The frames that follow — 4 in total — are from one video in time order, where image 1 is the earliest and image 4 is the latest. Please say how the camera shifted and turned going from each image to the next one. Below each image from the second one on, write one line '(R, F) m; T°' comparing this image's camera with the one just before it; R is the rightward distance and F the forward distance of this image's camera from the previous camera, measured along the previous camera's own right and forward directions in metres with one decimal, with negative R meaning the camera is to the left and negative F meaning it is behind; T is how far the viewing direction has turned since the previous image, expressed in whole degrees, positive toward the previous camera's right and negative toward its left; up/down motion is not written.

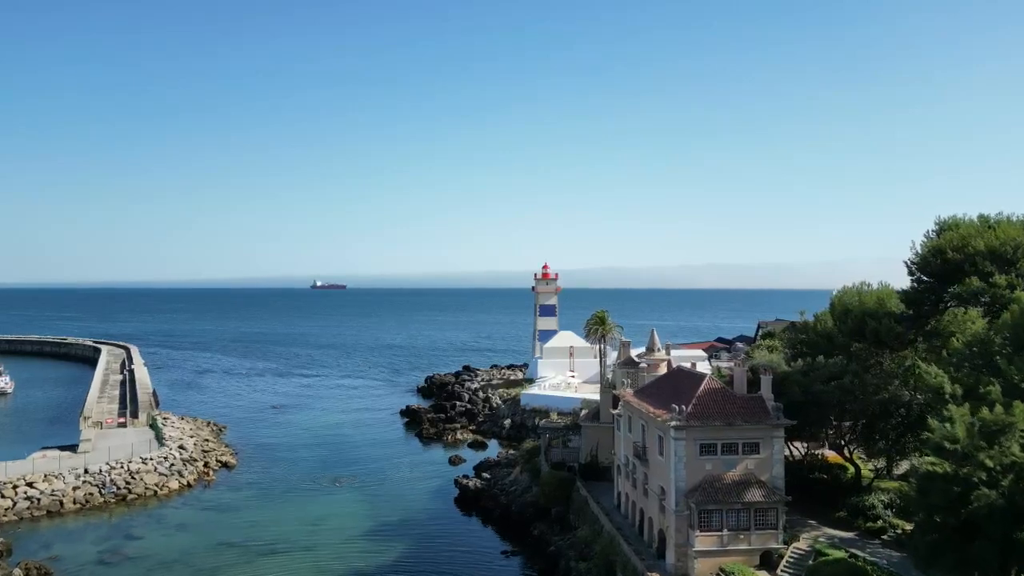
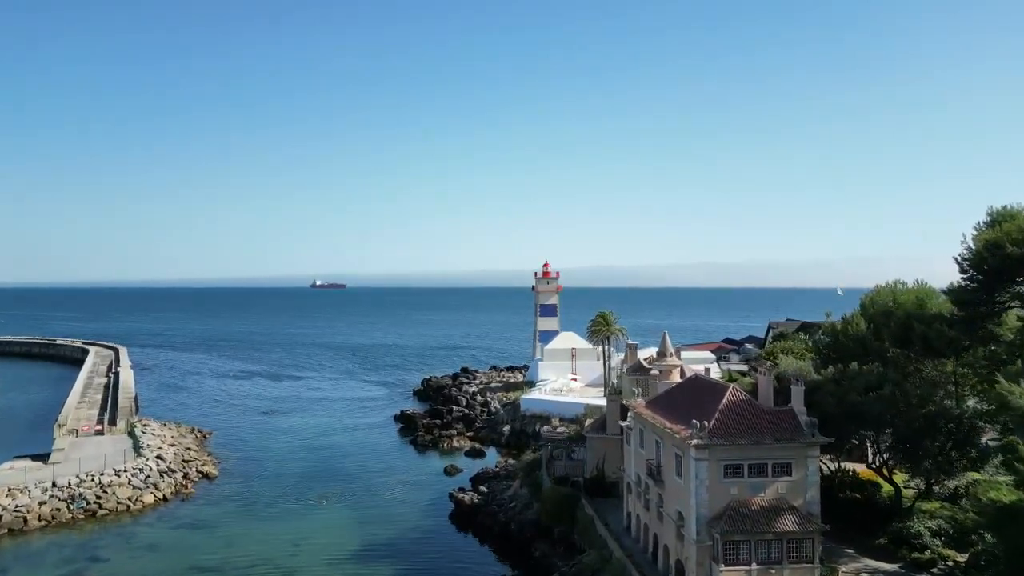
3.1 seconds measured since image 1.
(+0.1, +3.6) m; 0°
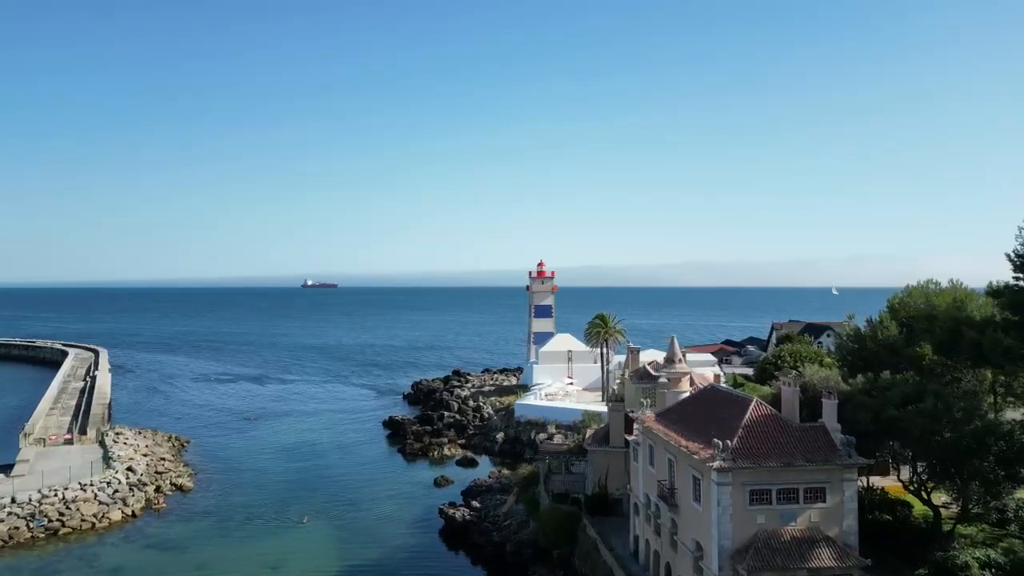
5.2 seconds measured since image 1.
(-0.1, +3.2) m; +1°
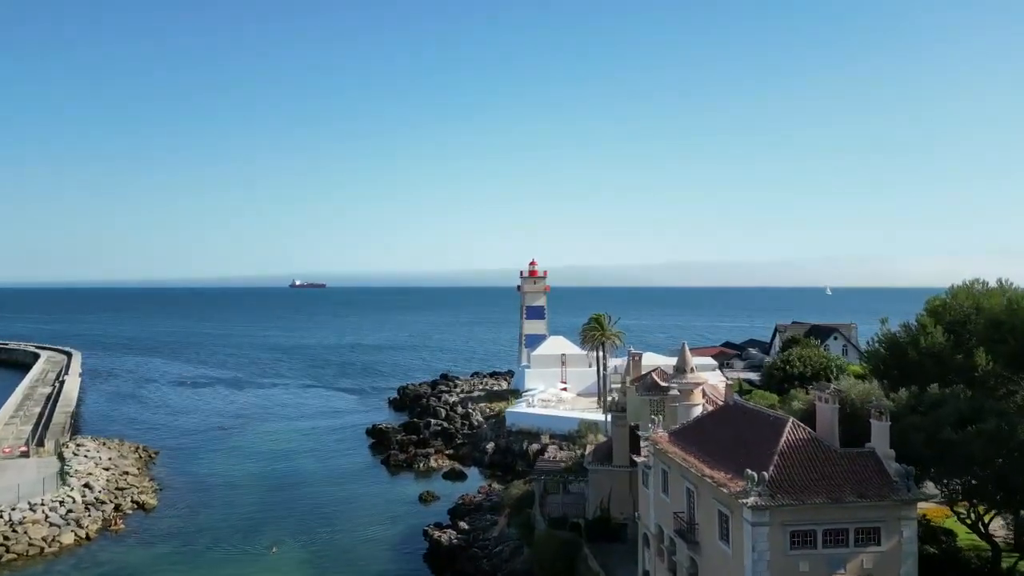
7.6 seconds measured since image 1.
(-0.1, +3.8) m; +1°
